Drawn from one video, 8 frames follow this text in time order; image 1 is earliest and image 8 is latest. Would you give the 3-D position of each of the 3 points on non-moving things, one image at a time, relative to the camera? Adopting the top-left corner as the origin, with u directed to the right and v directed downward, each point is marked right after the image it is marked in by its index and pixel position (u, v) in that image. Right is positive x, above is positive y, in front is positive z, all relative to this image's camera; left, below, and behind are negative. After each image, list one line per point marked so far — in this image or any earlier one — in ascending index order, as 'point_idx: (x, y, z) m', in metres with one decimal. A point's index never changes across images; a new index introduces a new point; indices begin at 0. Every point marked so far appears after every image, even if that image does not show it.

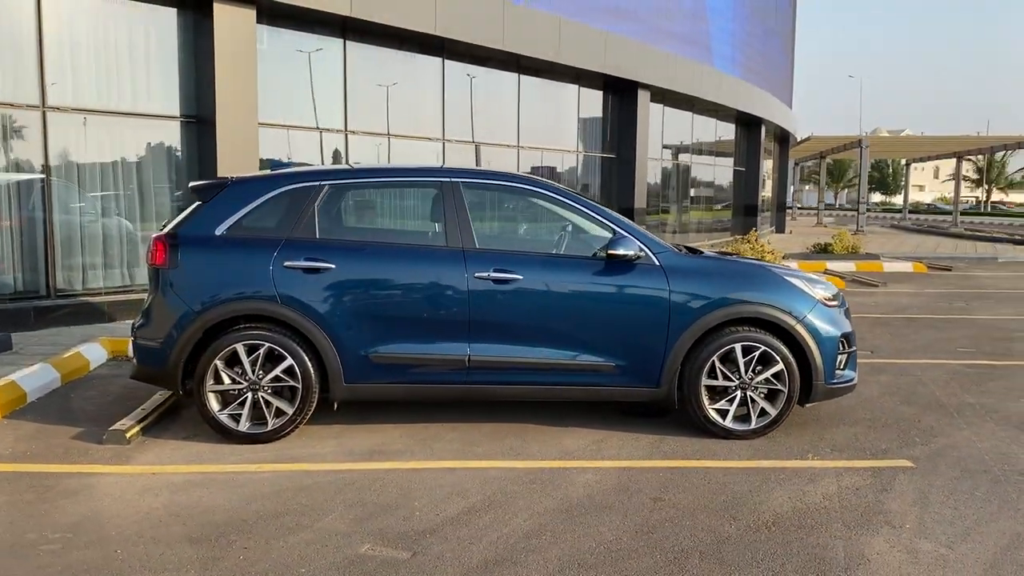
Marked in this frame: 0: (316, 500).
0: (-0.8, -0.9, +3.9) m
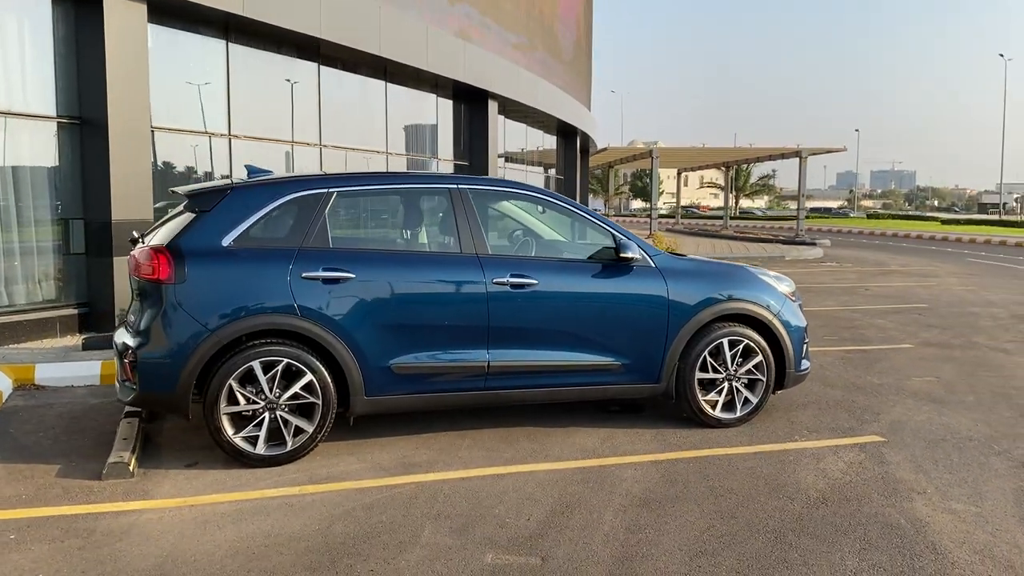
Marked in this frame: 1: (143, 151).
0: (-0.5, -1.0, +3.8) m
1: (-3.0, +1.1, +7.5) m
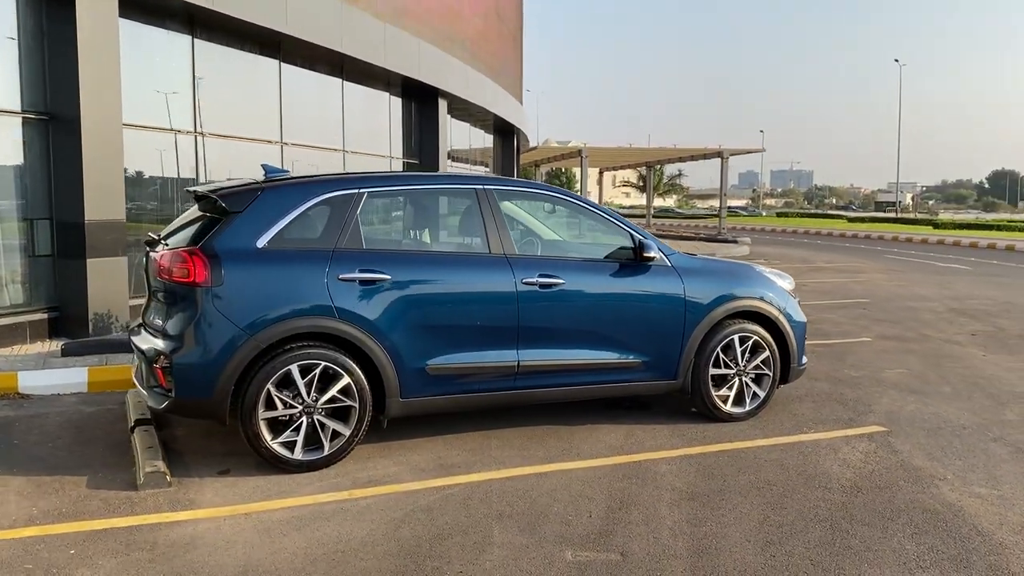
0: (-0.2, -1.0, +3.8) m
1: (-3.2, +1.1, +7.2) m
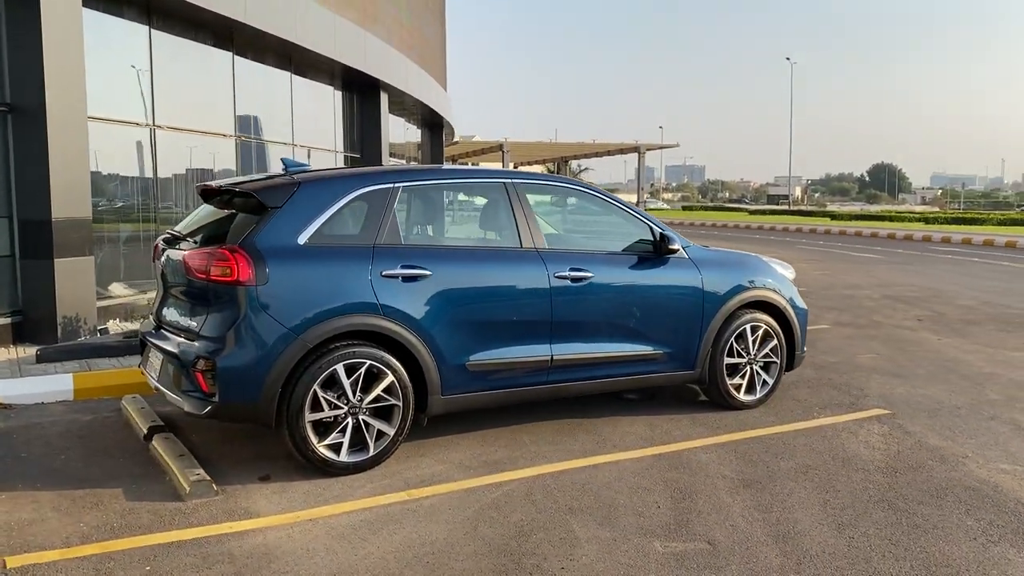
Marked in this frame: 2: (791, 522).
0: (+0.1, -0.9, +3.7) m
1: (-3.2, +1.1, +6.8) m
2: (+1.1, -1.0, +3.7) m
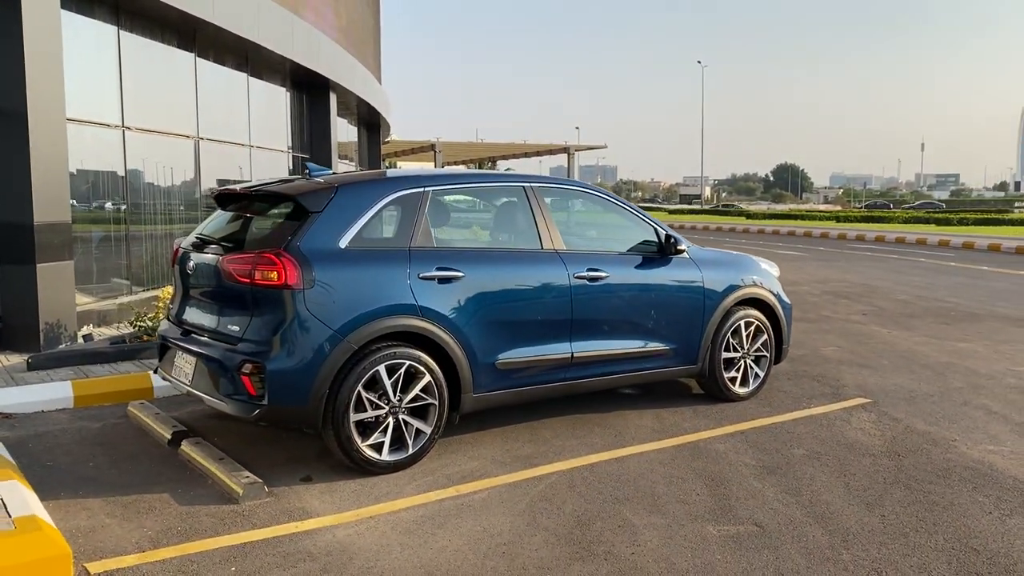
0: (+0.3, -0.9, +3.9) m
1: (-3.3, +1.0, +6.7) m
2: (+1.4, -0.9, +4.0) m
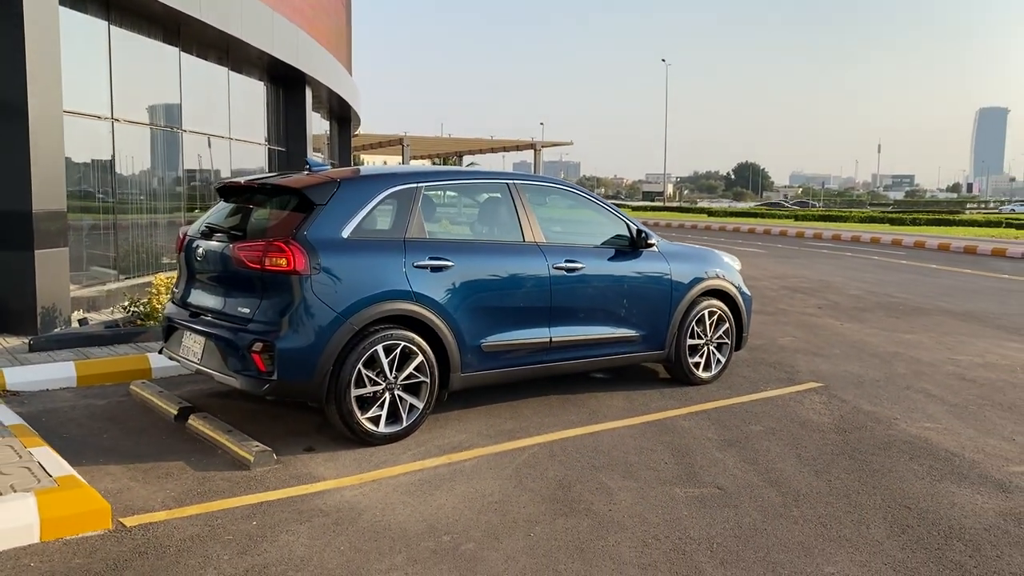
0: (+0.3, -0.9, +4.3) m
1: (-3.5, +1.1, +6.9) m
2: (+1.3, -0.9, +4.5) m
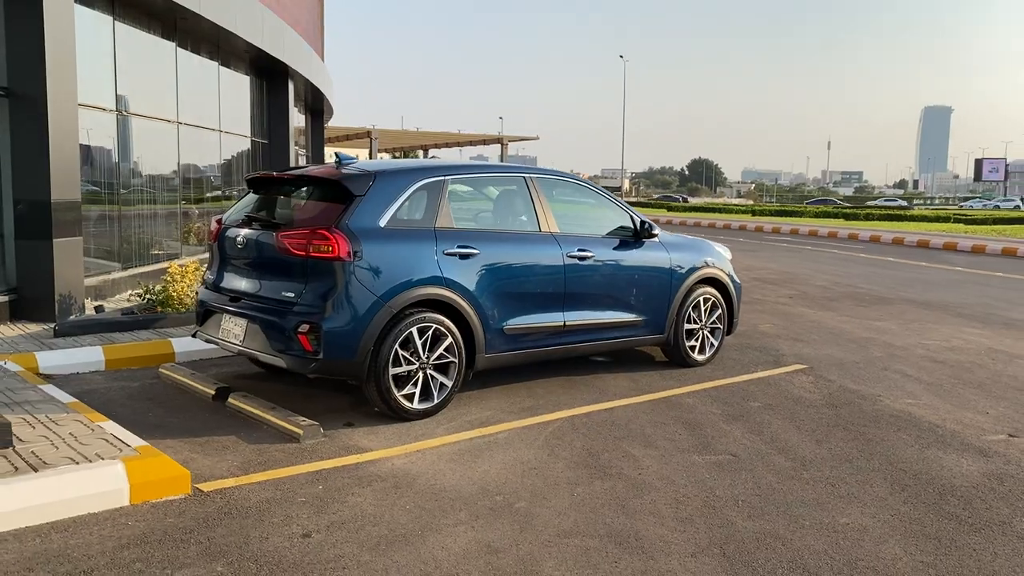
0: (+0.4, -0.8, +4.7) m
1: (-3.4, +1.2, +7.1) m
2: (+1.4, -0.8, +4.9) m
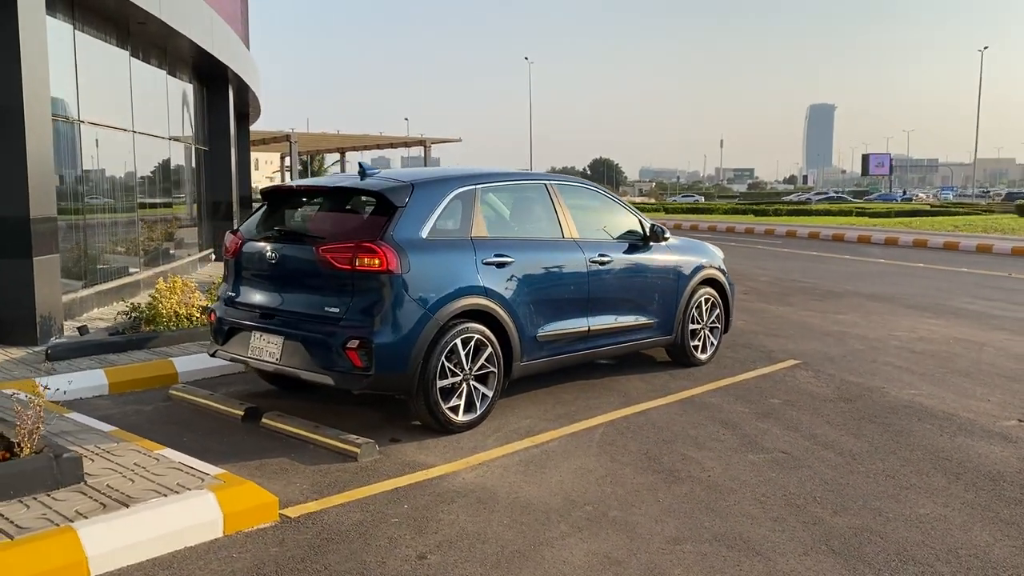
0: (+0.7, -0.8, +4.8) m
1: (-3.4, +1.1, +6.7) m
2: (+1.7, -0.8, +5.0) m
